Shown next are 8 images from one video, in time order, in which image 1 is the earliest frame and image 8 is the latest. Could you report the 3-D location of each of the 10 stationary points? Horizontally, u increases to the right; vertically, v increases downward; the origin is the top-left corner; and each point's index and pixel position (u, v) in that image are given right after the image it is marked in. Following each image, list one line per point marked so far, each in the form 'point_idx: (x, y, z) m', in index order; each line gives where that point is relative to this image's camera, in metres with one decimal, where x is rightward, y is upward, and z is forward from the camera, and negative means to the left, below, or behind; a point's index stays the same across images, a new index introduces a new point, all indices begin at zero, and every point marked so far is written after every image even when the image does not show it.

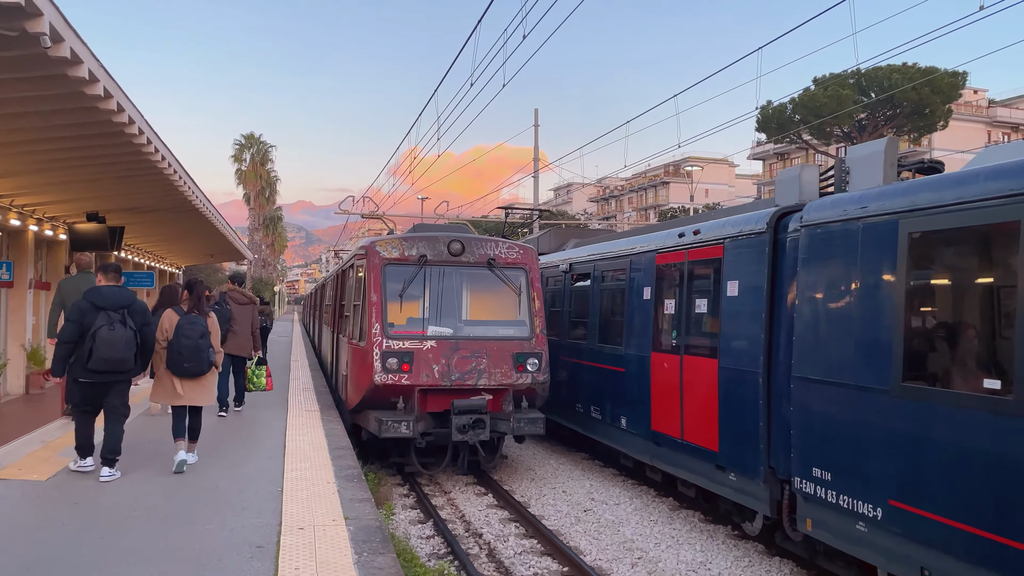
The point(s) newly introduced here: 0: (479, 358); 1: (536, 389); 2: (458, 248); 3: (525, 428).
0: (-0.3, -0.7, +8.4) m
1: (+0.3, -1.1, +8.6) m
2: (-0.6, +0.4, +8.9) m
3: (+0.1, -1.5, +8.4) m
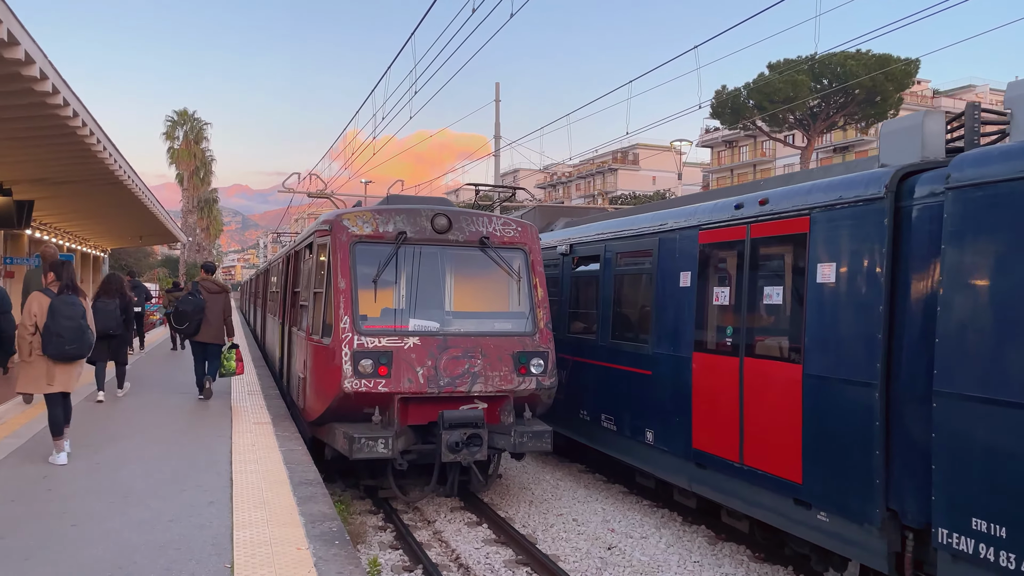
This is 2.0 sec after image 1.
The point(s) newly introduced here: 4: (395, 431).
0: (-0.3, -0.6, +6.8) m
1: (+0.3, -0.9, +7.1) m
2: (-0.6, +0.6, +7.3) m
3: (+0.1, -1.3, +6.9) m
4: (-1.0, -1.2, +6.7) m
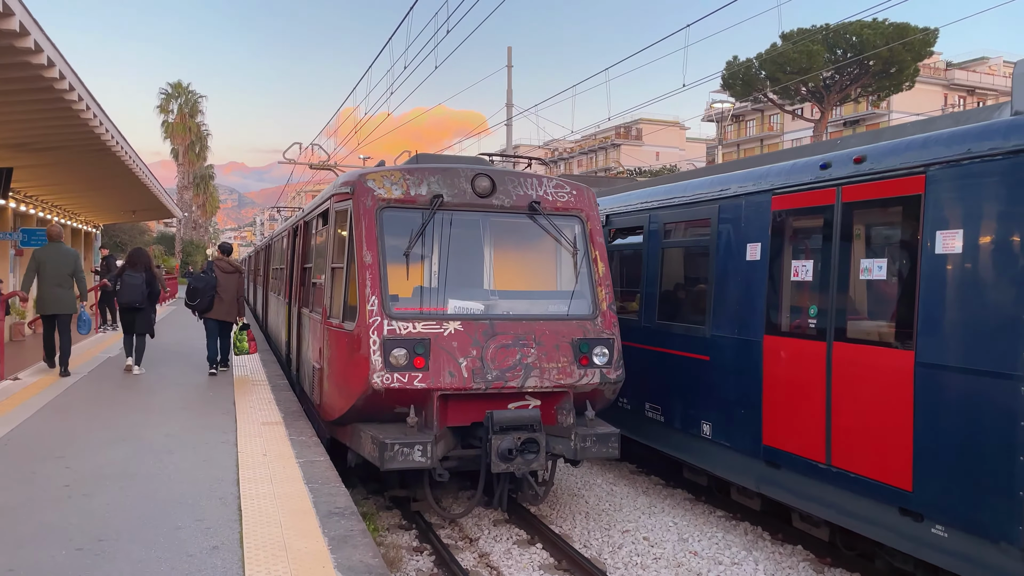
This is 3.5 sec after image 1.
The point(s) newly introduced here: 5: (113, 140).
0: (+0.1, -0.4, +5.7) m
1: (+0.7, -0.8, +5.9) m
2: (-0.2, +0.8, +6.1) m
3: (+0.6, -1.1, +5.8) m
4: (-0.5, -1.0, +5.5) m
5: (-6.7, +2.5, +13.5) m
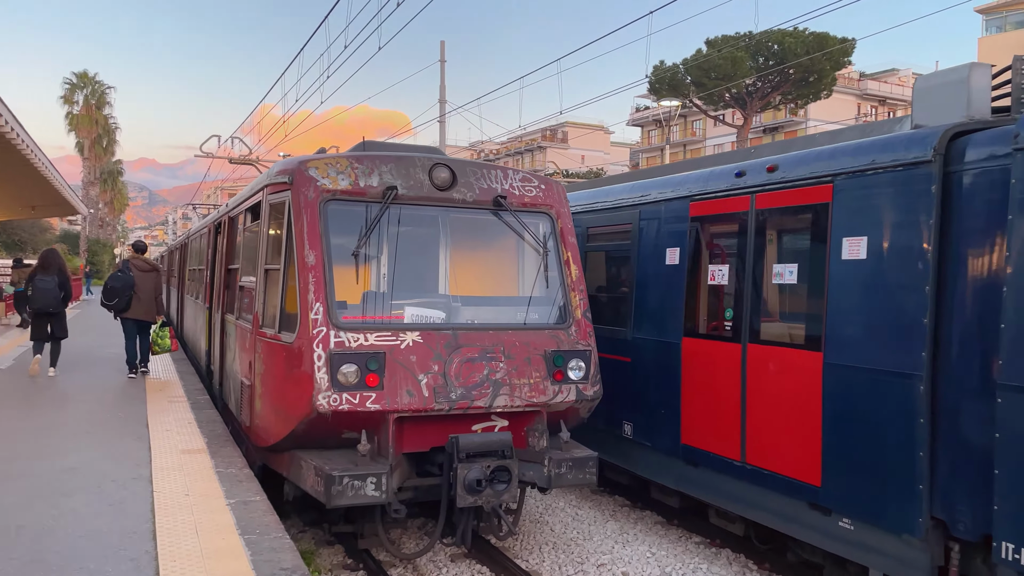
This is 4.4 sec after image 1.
0: (-0.1, -0.4, +5.0) m
1: (+0.4, -0.8, +5.3) m
2: (-0.5, +0.7, +5.4) m
3: (+0.4, -1.2, +5.1) m
4: (-0.7, -1.0, +4.8) m
5: (-7.6, +2.4, +12.1) m
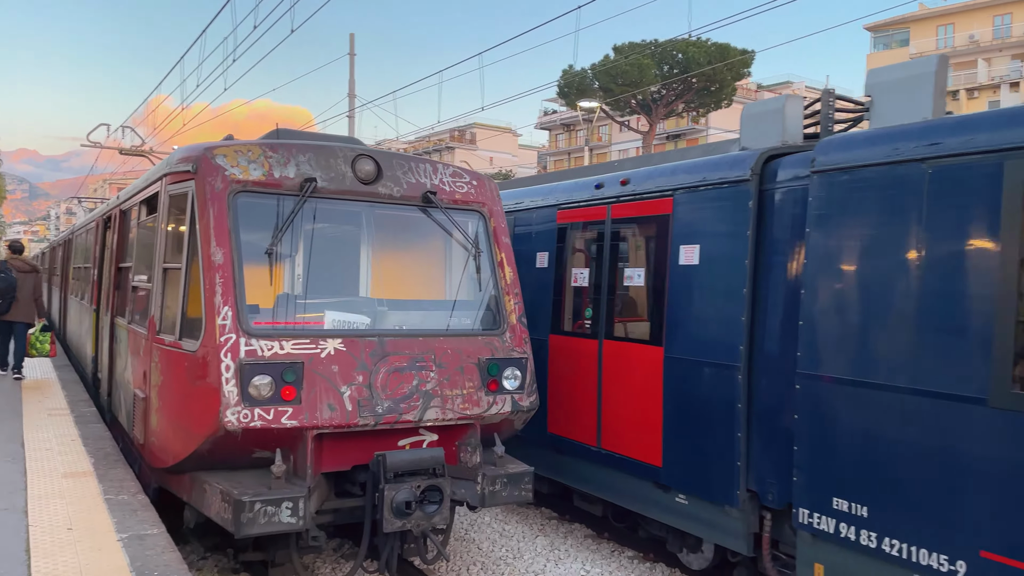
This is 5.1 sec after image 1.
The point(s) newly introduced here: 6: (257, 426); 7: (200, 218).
0: (-0.5, -0.5, +4.6) m
1: (0.0, -0.8, +4.9) m
2: (-0.9, +0.7, +5.0) m
3: (-0.1, -1.2, +4.7) m
4: (-1.1, -1.0, +4.3) m
5: (-8.7, +2.4, +10.8) m
6: (-1.3, -0.7, +4.2) m
7: (-1.7, +0.4, +4.5) m
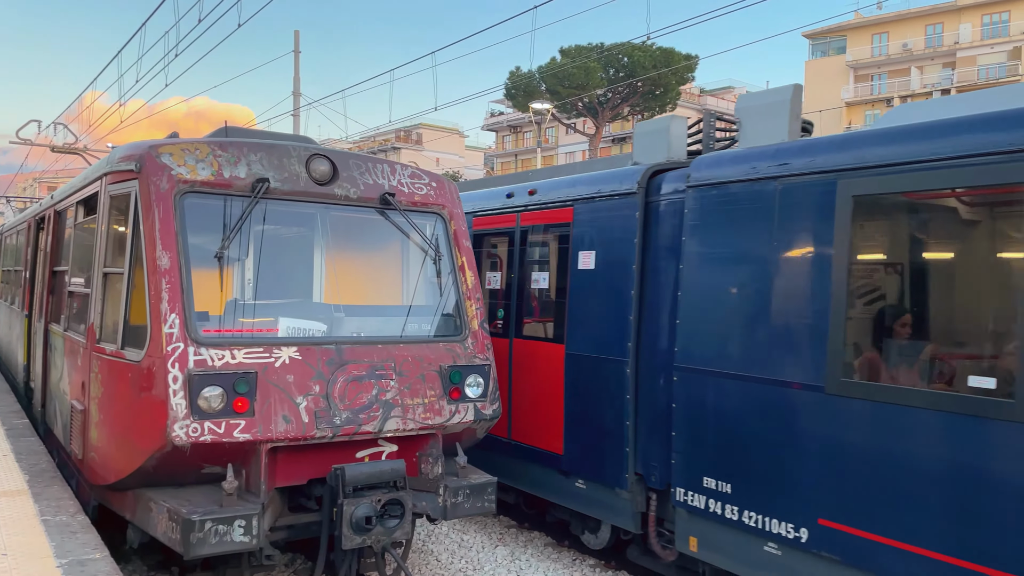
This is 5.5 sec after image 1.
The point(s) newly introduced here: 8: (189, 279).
0: (-0.7, -0.5, +4.4) m
1: (-0.2, -0.8, +4.8) m
2: (-1.1, +0.7, +4.8) m
3: (-0.3, -1.2, +4.6) m
4: (-1.3, -1.1, +4.1) m
5: (-9.3, +2.4, +10.1) m
6: (-1.5, -0.7, +3.9) m
7: (-1.9, +0.4, +4.3) m
8: (-1.7, 0.0, +4.2) m
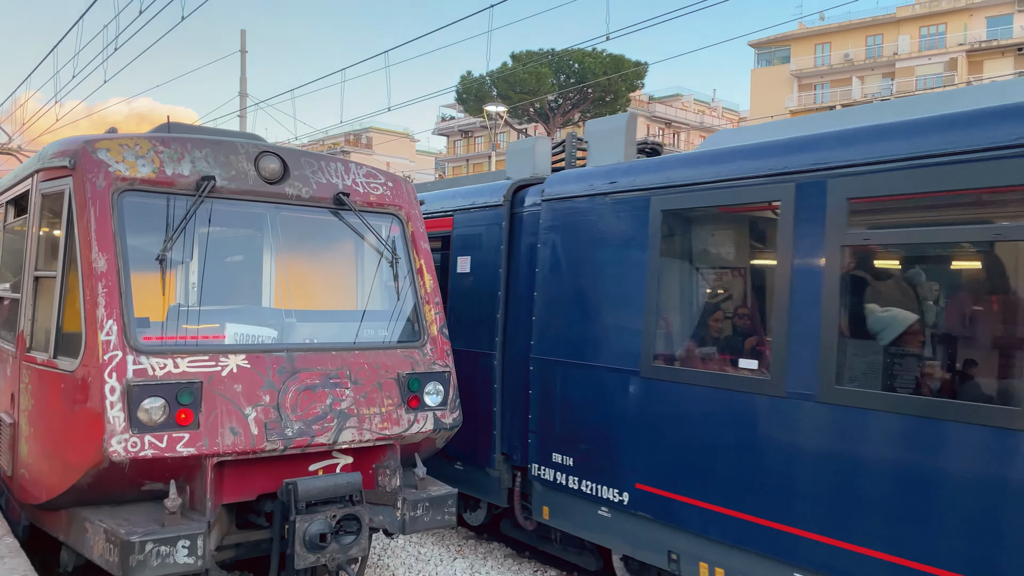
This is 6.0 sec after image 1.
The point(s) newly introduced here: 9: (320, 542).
0: (-0.9, -0.5, +4.2) m
1: (-0.4, -0.9, +4.6) m
2: (-1.3, +0.7, +4.5) m
3: (-0.5, -1.3, +4.4) m
4: (-1.4, -1.1, +3.8) m
5: (-9.9, +2.3, +9.3) m
6: (-1.6, -0.8, +3.7) m
7: (-2.1, +0.3, +4.0) m
8: (-1.9, 0.0, +3.9) m
9: (-0.9, -1.2, +3.9) m
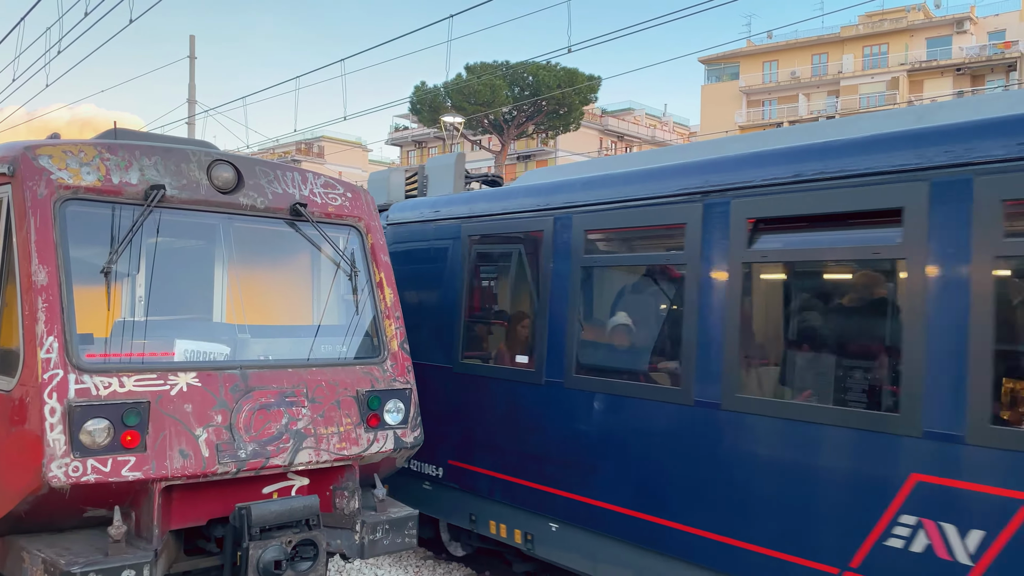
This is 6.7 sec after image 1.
0: (-1.1, -0.6, +4.0) m
1: (-0.6, -0.9, +4.5) m
2: (-1.5, +0.6, +4.4) m
3: (-0.7, -1.3, +4.2) m
4: (-1.6, -1.2, +3.6) m
5: (-10.3, +2.2, +8.7) m
6: (-1.8, -0.8, +3.5) m
7: (-2.3, +0.3, +3.8) m
8: (-2.0, 0.0, +3.7) m
9: (-1.1, -1.3, +3.7) m
